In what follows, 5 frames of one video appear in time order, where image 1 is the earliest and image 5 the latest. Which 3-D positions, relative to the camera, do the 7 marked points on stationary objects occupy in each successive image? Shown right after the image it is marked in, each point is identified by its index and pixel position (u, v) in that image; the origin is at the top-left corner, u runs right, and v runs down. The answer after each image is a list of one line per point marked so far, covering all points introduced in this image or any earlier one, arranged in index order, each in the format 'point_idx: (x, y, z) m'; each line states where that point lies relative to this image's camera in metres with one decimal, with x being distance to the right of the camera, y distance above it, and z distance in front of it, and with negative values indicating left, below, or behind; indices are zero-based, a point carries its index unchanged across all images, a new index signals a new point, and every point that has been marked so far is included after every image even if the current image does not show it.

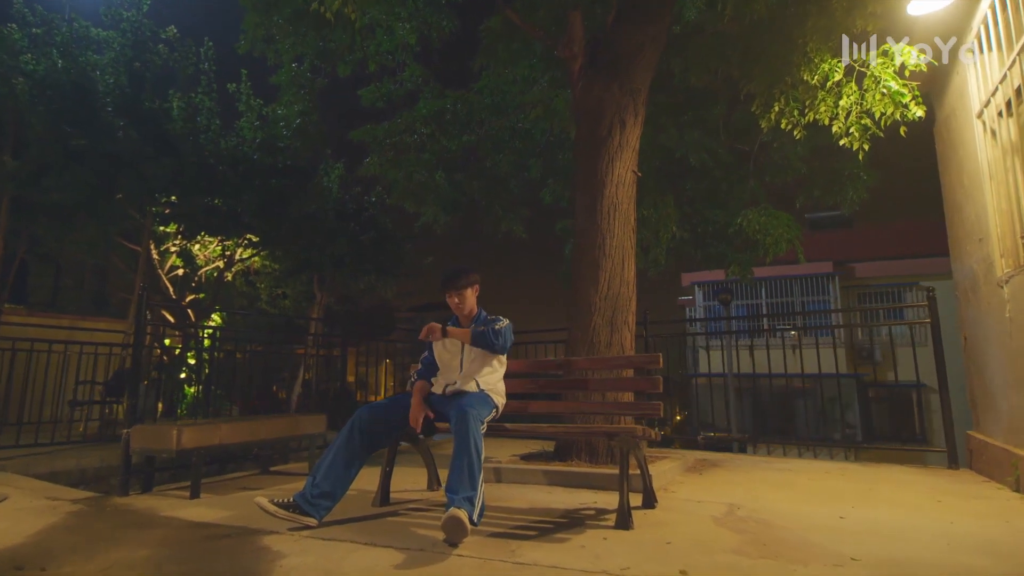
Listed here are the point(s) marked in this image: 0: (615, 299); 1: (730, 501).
0: (+0.8, -0.1, +4.8) m
1: (+1.3, -1.2, +3.7) m
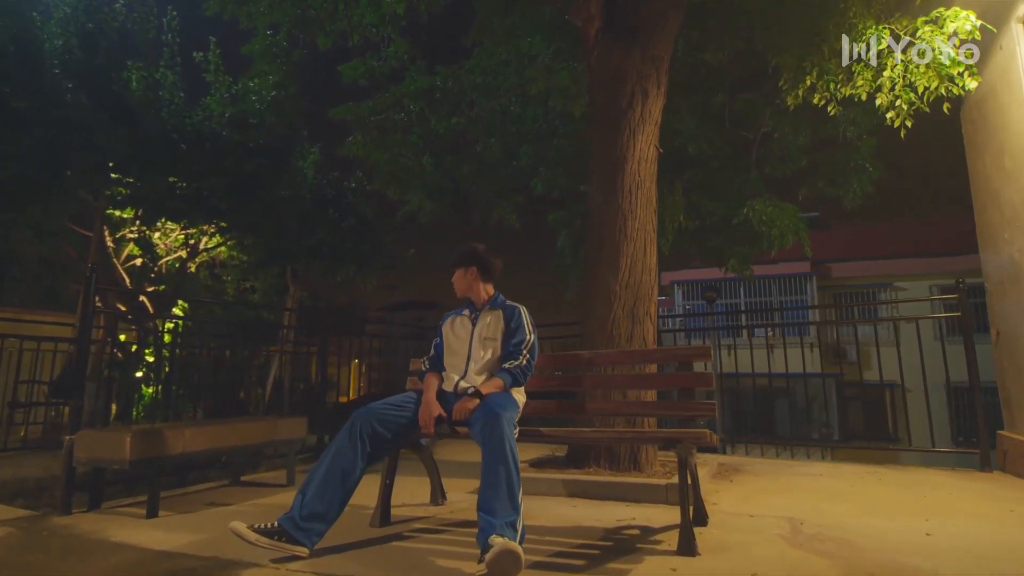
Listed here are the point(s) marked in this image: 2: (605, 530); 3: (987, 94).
0: (+0.8, 0.0, +4.3) m
1: (+1.4, -1.1, +3.3) m
2: (+0.4, -1.1, +3.0) m
3: (+3.6, +1.4, +4.9) m
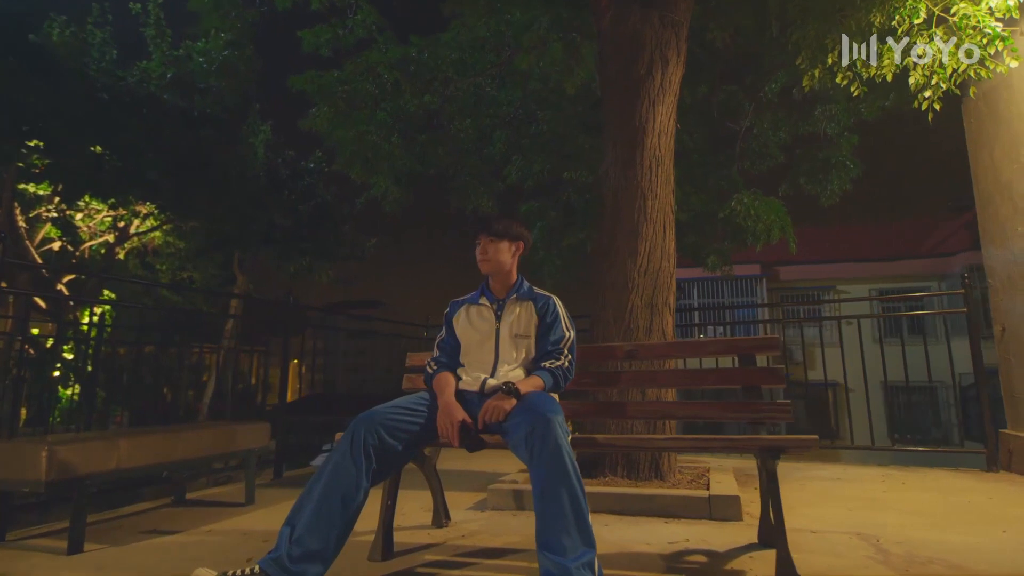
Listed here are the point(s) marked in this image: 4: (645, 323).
0: (+0.9, +0.1, +3.8) m
1: (+1.5, -1.1, +2.9) m
2: (+0.6, -1.0, +2.5) m
3: (+3.6, +1.5, +4.7) m
4: (+0.8, -0.2, +3.8) m
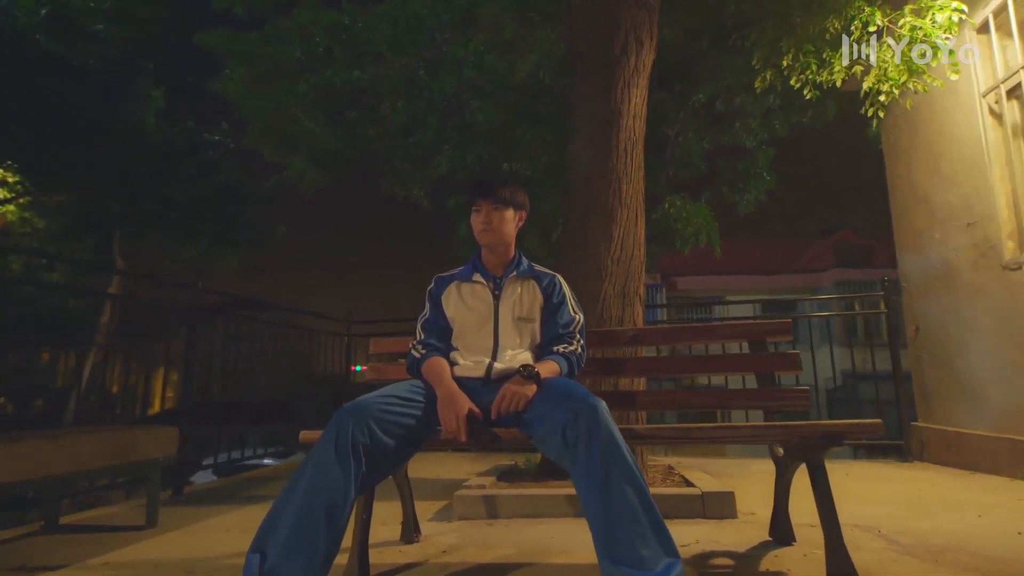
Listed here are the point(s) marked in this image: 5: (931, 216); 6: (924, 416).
0: (+0.7, +0.1, +3.6) m
1: (+1.5, -1.0, +2.8) m
2: (+0.6, -1.0, +2.3) m
3: (+3.2, +1.5, +5.0) m
4: (+0.6, -0.1, +3.6) m
5: (+3.2, +0.6, +5.1) m
6: (+3.3, -1.1, +5.3) m
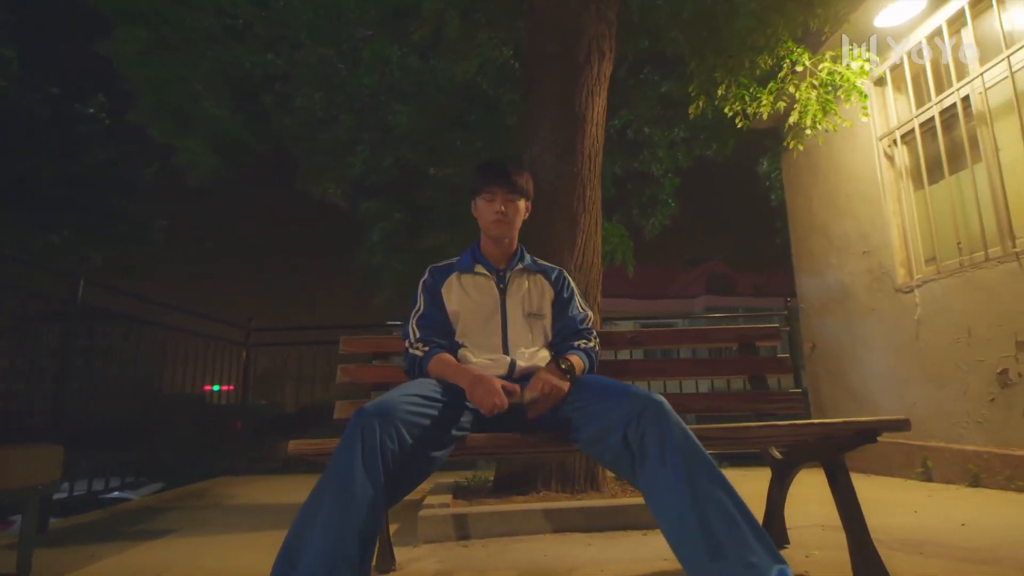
0: (+0.4, +0.1, +3.6) m
1: (+1.4, -1.1, +2.9) m
2: (+0.7, -0.9, +2.2) m
3: (+2.6, +1.3, +5.5) m
4: (+0.4, -0.2, +3.5) m
5: (+2.7, +0.4, +5.5) m
6: (+2.7, -1.3, +5.7) m
